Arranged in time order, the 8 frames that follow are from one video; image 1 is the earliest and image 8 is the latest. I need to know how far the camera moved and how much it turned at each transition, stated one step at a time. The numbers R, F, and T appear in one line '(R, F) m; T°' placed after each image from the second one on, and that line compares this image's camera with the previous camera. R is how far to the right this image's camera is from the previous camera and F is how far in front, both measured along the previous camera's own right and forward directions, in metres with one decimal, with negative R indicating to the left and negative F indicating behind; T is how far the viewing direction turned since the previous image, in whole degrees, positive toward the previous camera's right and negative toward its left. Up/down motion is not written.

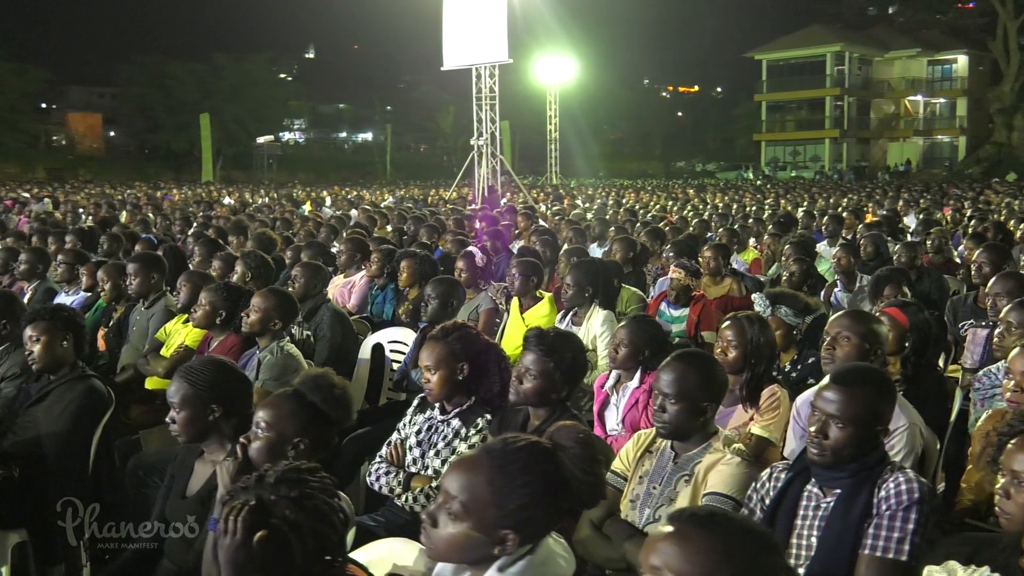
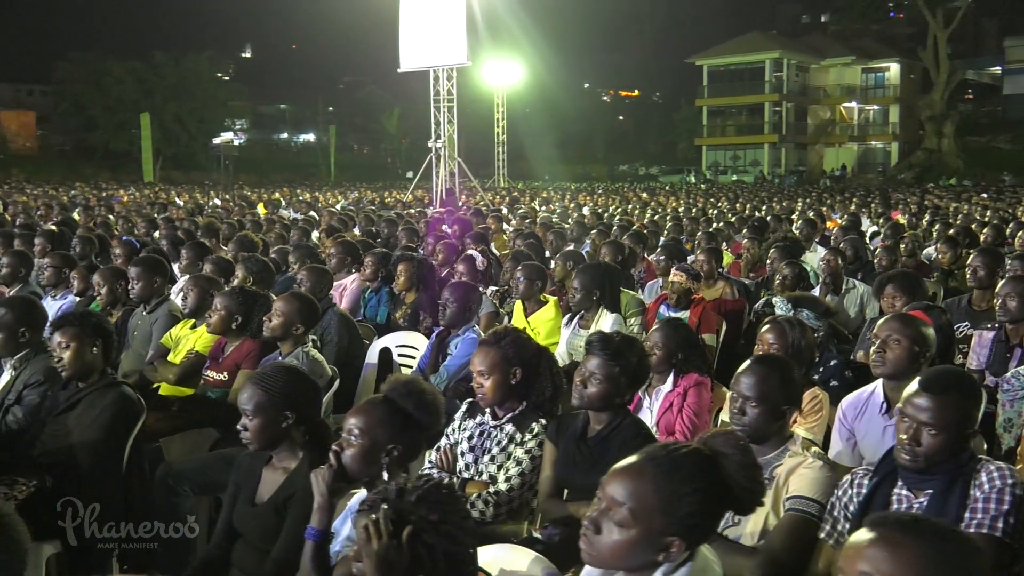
(-0.4, 0.0) m; +3°
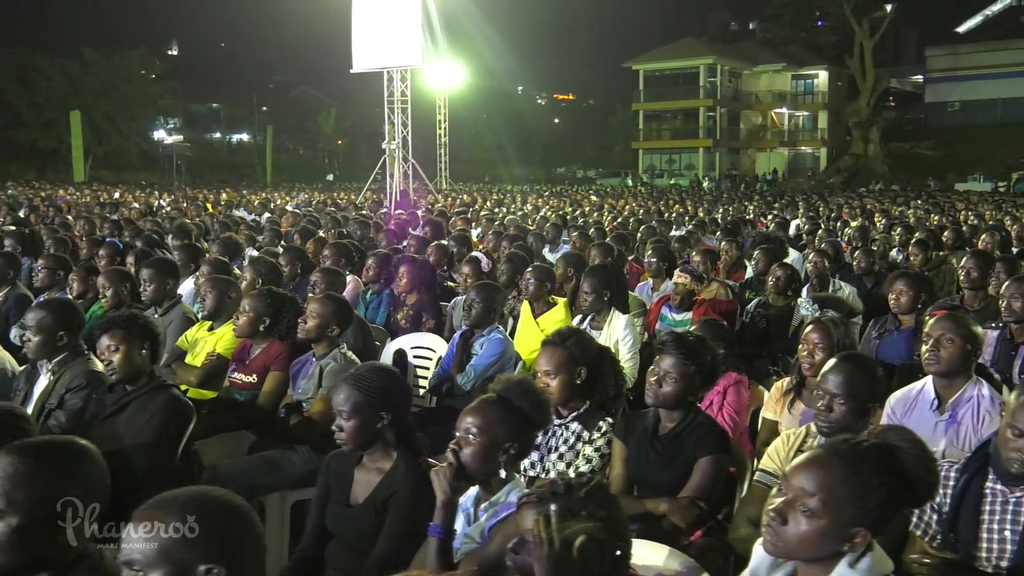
(-0.4, 0.0) m; +3°
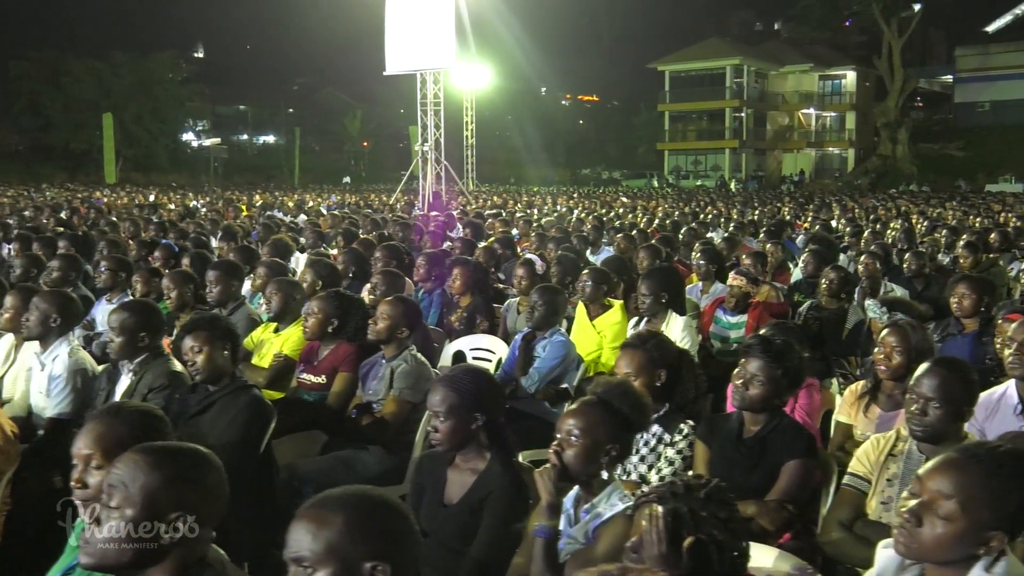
(-0.2, 0.0) m; -2°
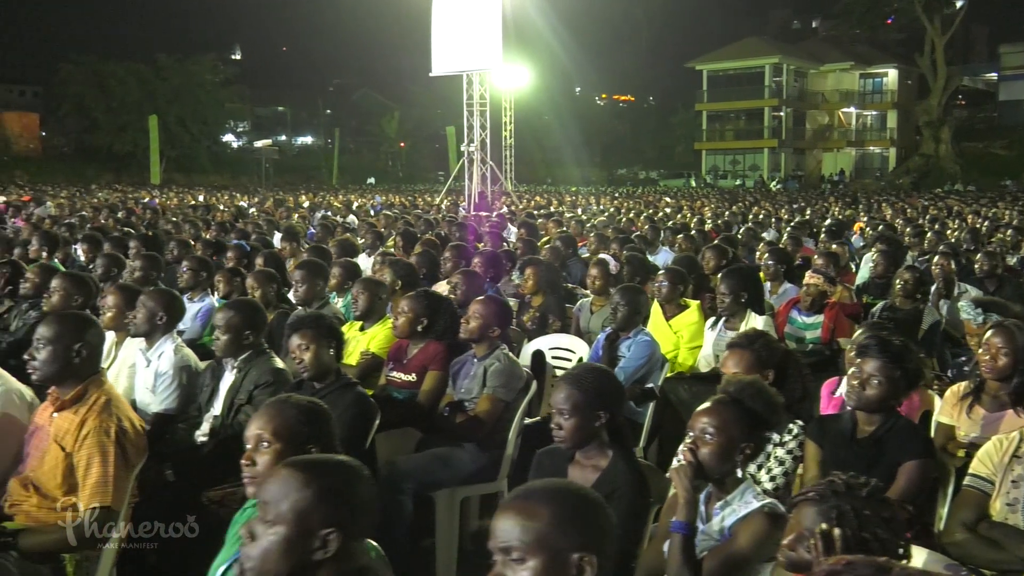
(-0.2, 0.0) m; -3°
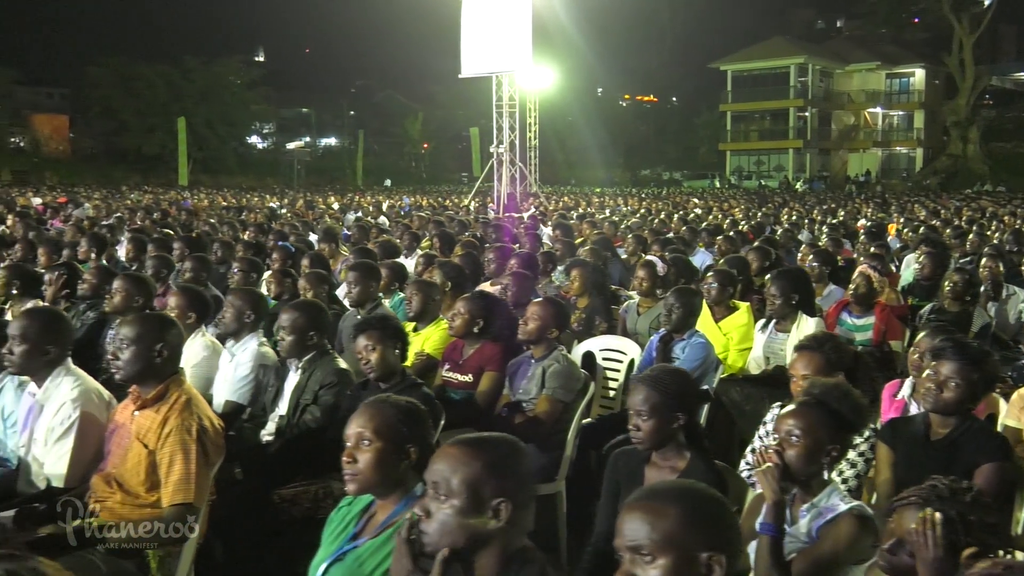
(-0.2, 0.0) m; -2°
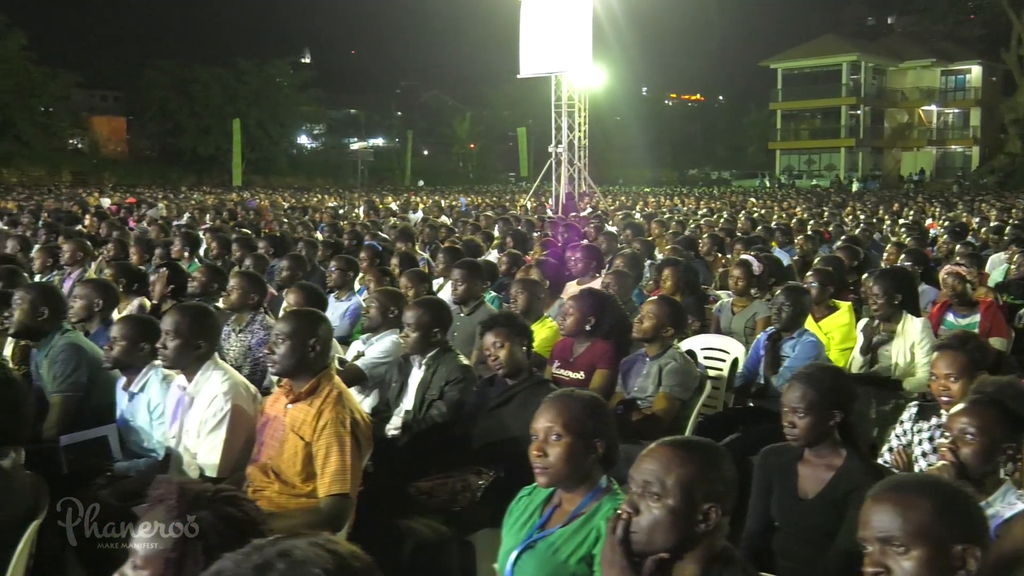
(-0.3, -0.1) m; -3°
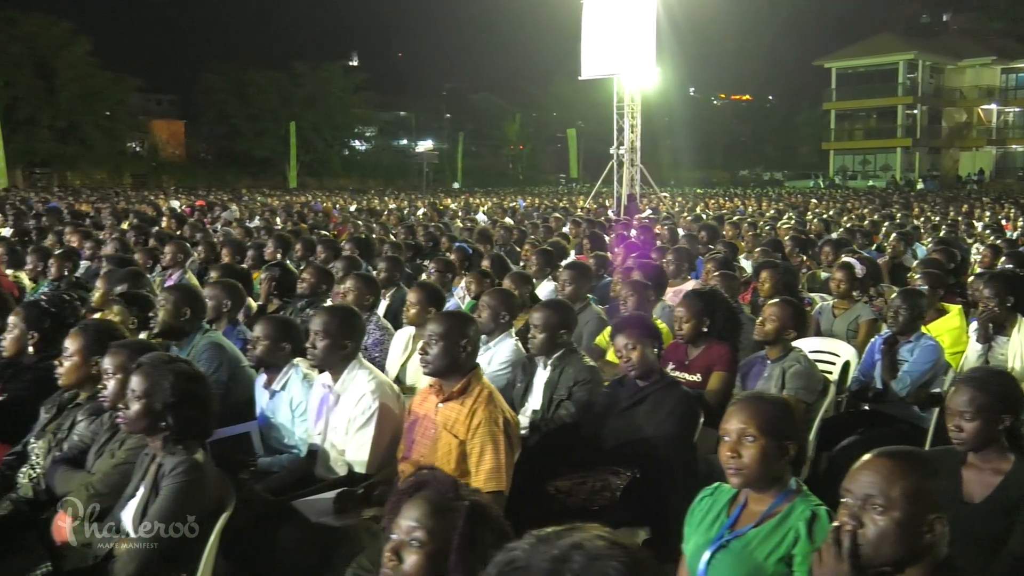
(-0.3, -0.1) m; -3°
